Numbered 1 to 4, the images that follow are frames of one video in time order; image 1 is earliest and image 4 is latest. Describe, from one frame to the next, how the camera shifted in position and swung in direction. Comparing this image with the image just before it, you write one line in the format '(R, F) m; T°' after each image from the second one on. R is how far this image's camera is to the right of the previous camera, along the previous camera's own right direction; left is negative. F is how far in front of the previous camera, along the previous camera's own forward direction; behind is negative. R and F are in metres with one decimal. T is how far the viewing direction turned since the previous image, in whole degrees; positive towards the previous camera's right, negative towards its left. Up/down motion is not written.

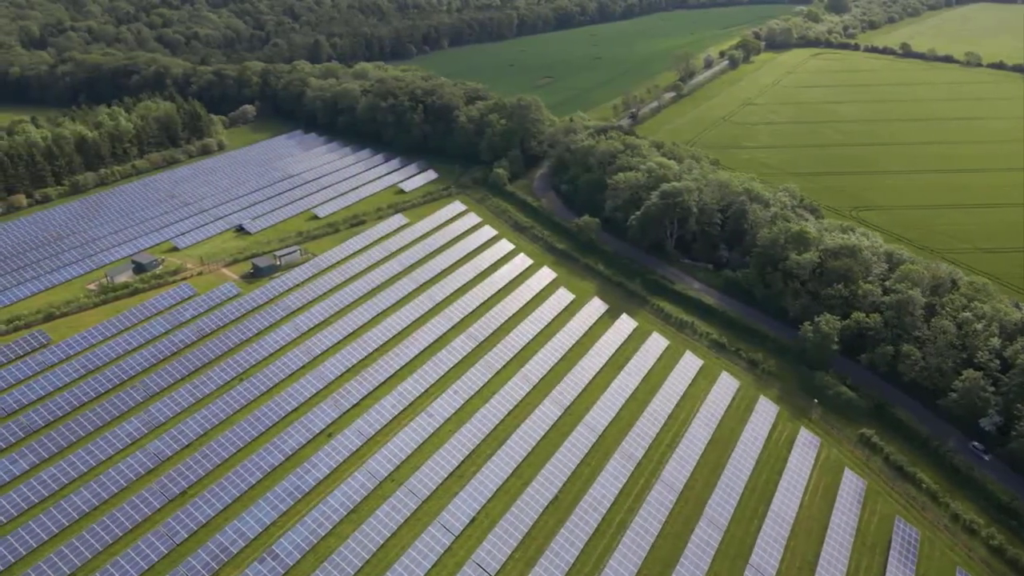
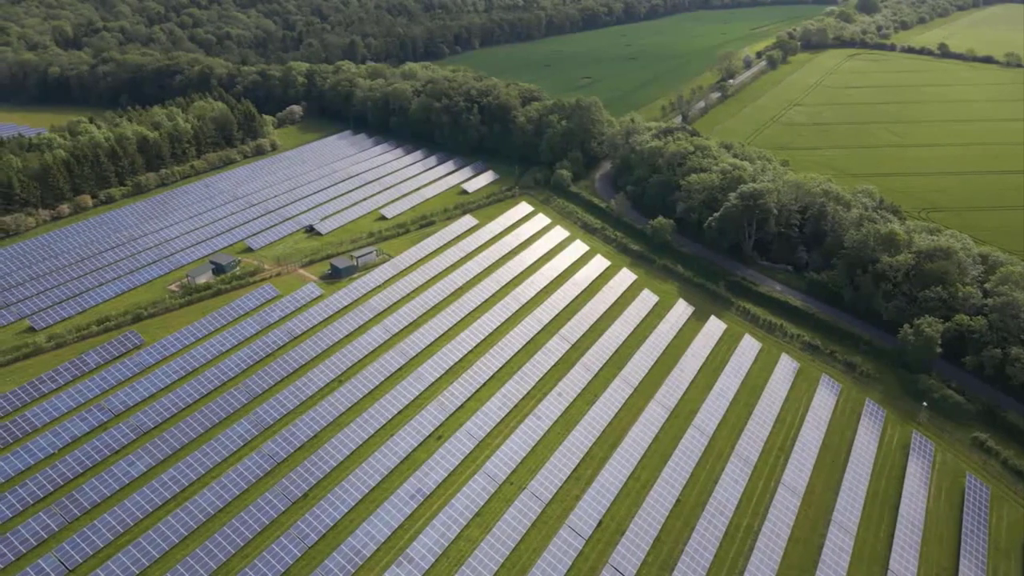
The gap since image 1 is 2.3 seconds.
(-7.4, +0.1) m; 0°
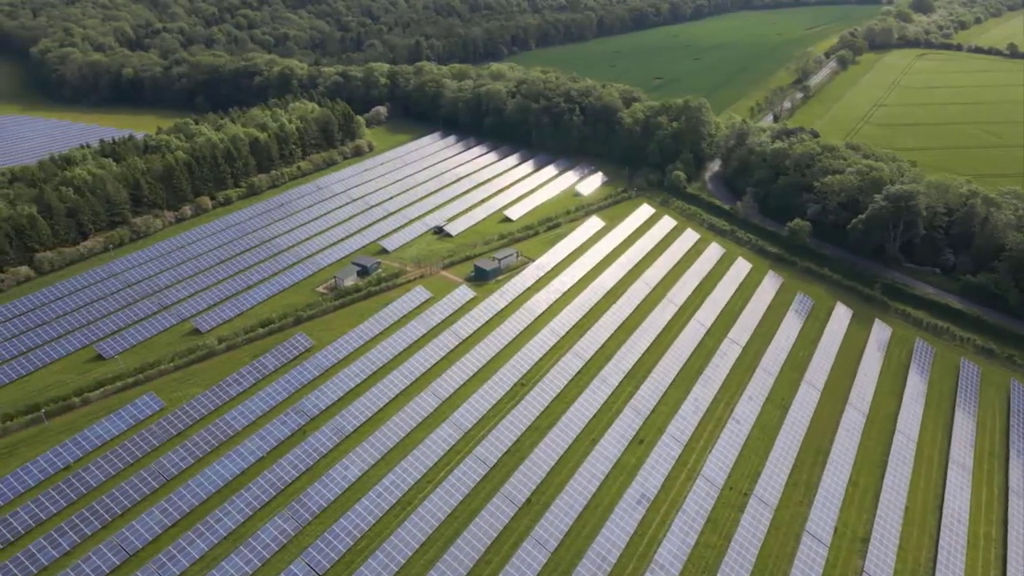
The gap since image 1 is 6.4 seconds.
(-13.4, +0.3) m; 0°
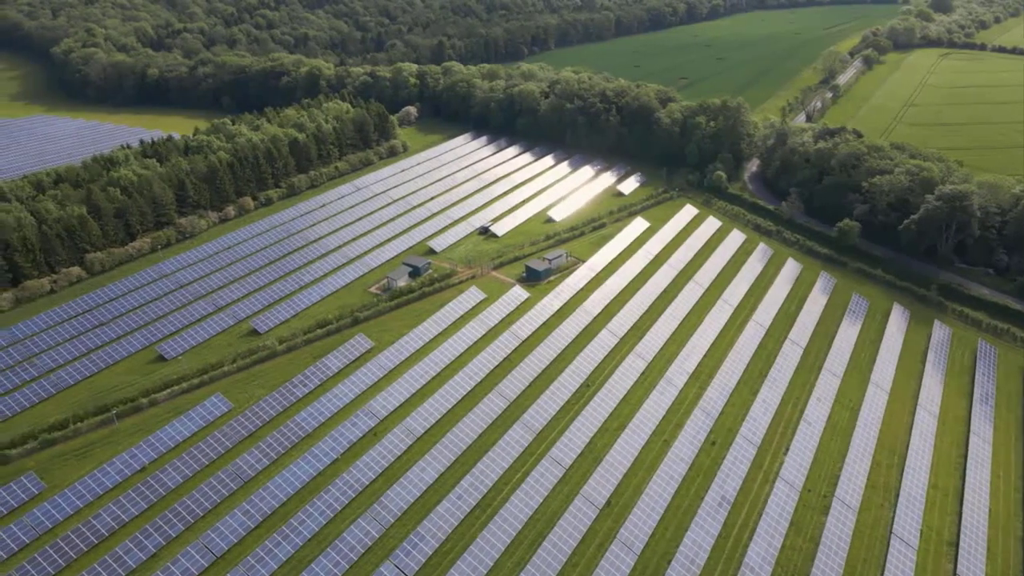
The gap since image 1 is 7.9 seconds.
(-4.8, +0.1) m; 0°
